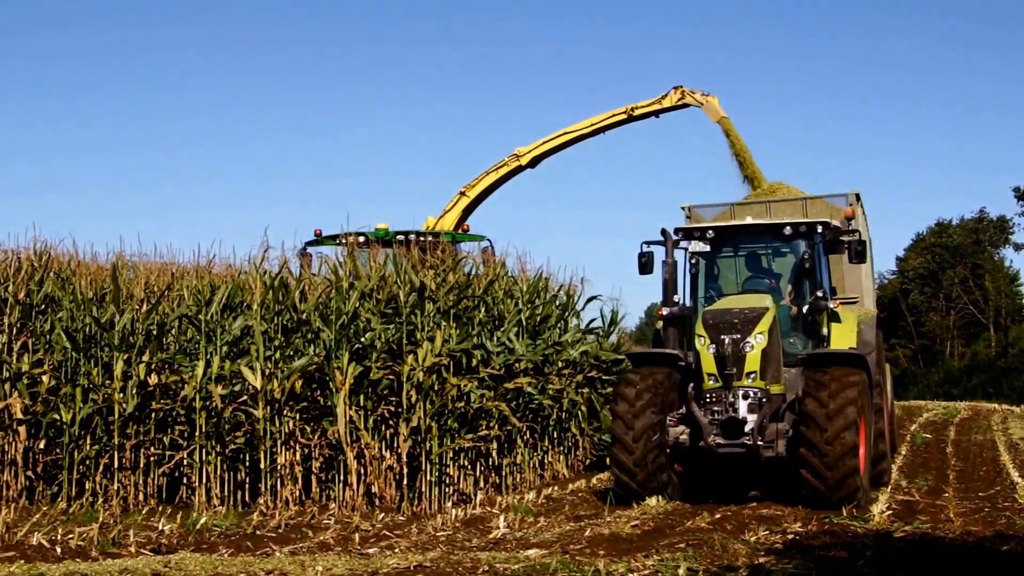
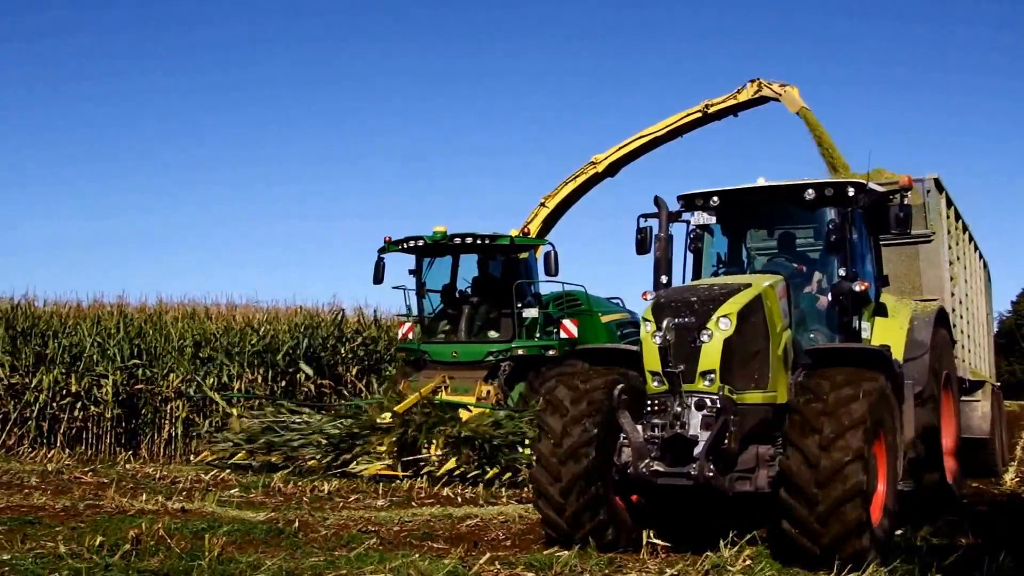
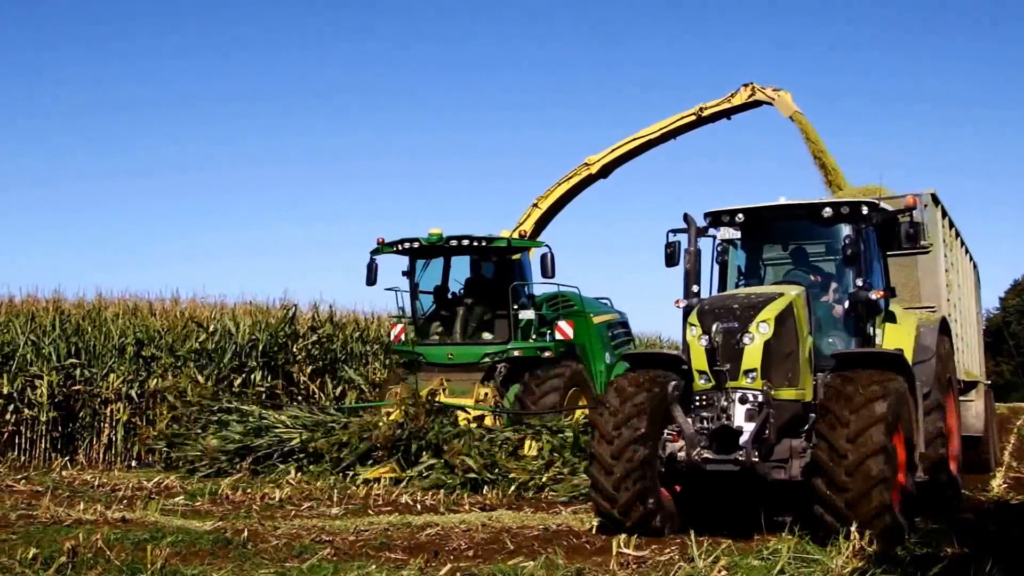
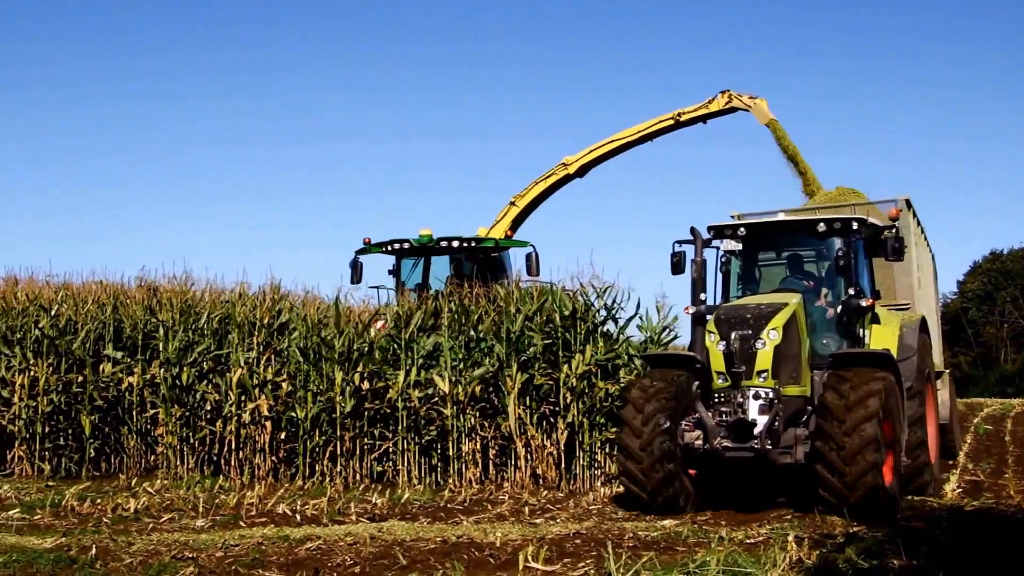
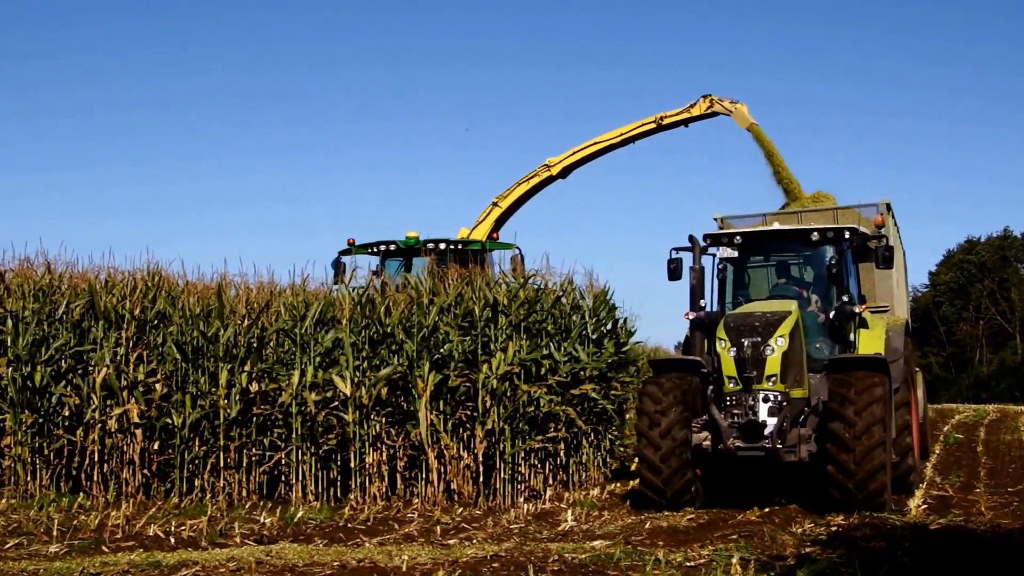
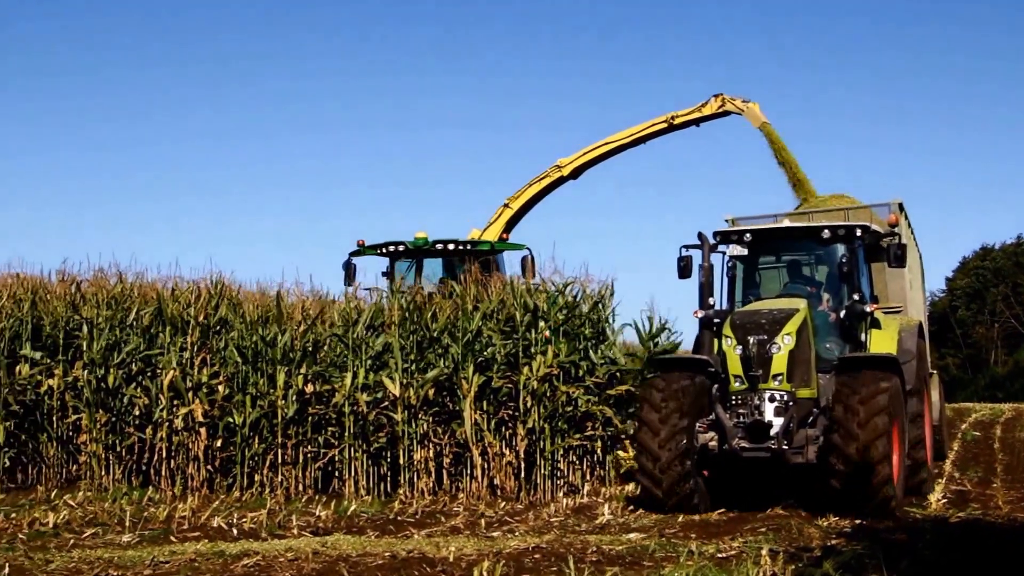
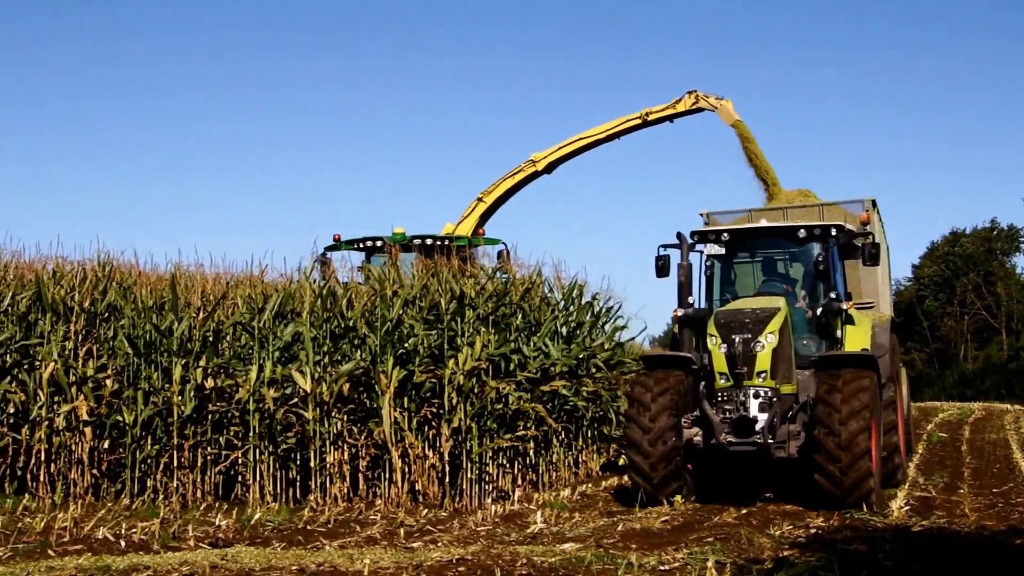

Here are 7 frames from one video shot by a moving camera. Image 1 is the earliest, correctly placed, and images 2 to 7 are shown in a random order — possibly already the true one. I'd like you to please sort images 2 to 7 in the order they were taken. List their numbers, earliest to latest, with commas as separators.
7, 5, 6, 4, 3, 2
